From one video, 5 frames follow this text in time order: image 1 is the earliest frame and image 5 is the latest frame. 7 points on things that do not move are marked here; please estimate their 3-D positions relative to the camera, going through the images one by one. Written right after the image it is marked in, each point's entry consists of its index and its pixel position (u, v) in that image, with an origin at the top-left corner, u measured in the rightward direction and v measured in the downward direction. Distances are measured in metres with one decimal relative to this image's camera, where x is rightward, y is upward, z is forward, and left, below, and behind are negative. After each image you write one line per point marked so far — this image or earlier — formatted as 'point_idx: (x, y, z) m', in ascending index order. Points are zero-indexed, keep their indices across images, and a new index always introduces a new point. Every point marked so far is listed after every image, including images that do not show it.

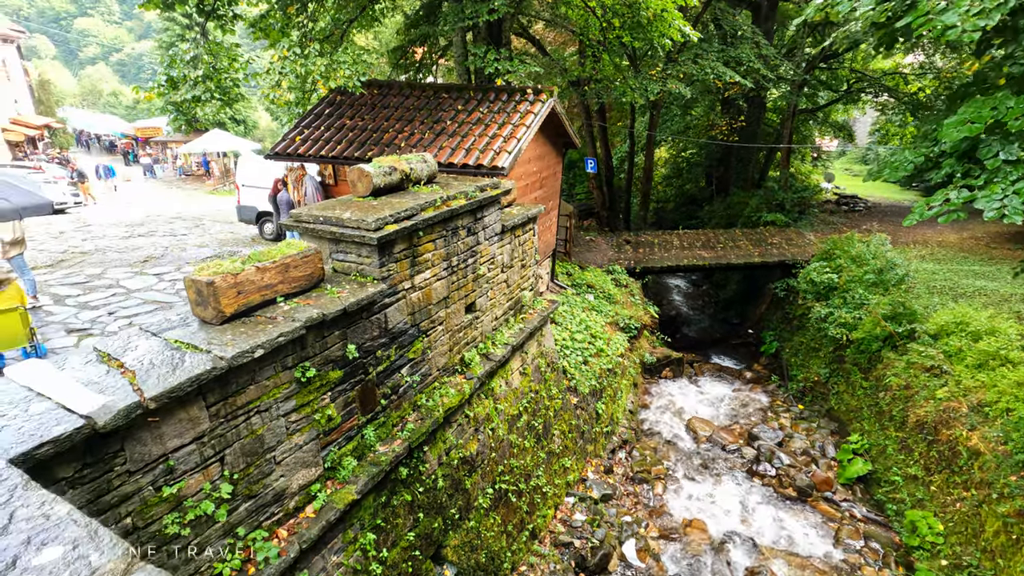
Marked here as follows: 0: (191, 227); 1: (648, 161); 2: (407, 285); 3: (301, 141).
0: (-8.9, +1.7, +14.8) m
1: (+4.9, +4.6, +19.4) m
2: (-0.8, 0.0, +4.1) m
3: (-3.1, +2.2, +7.9) m
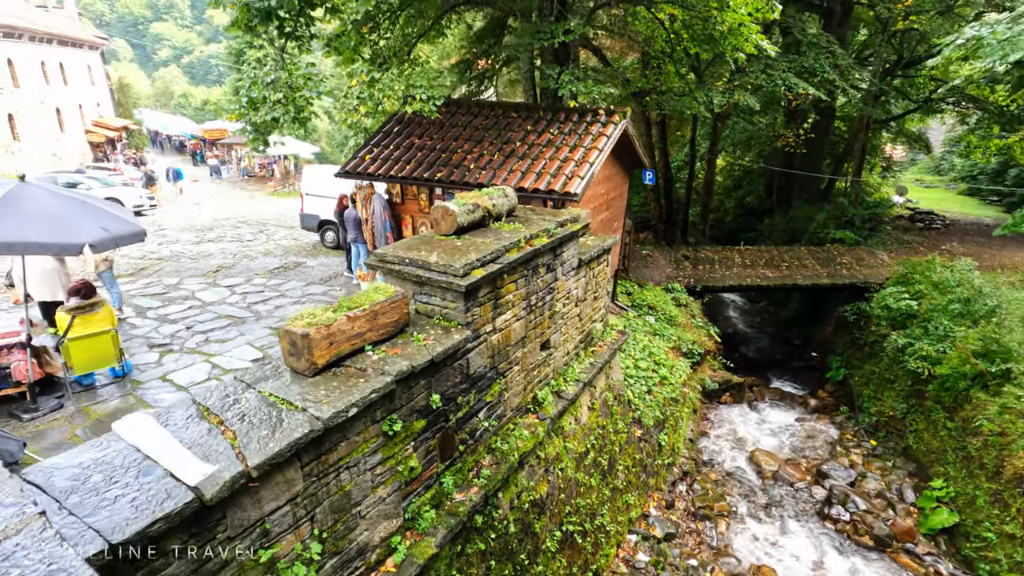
0: (-7.3, +1.6, +15.3) m
1: (+6.9, +4.0, +18.8) m
2: (-0.2, -0.3, +4.0) m
3: (-2.1, +1.9, +8.0) m
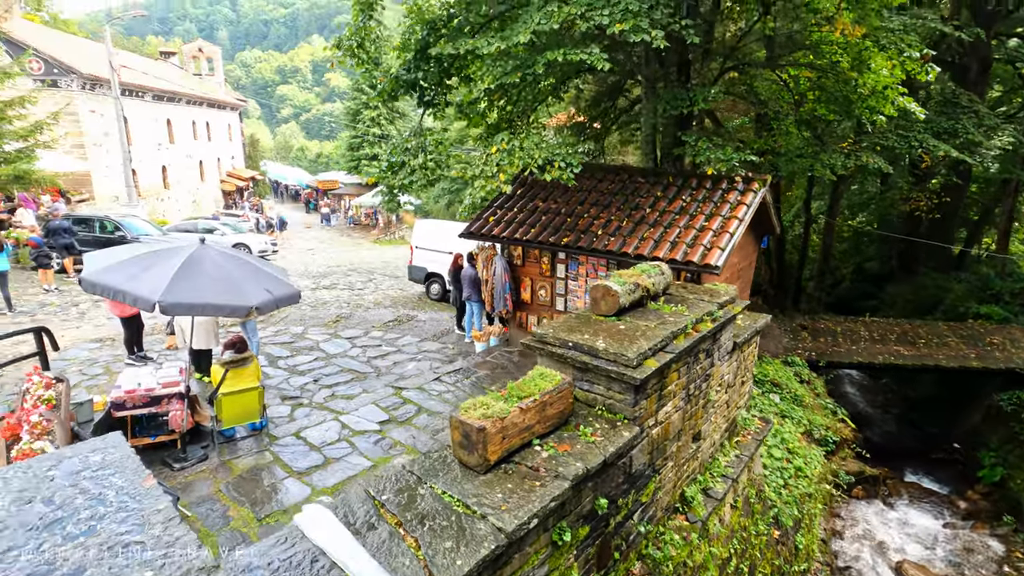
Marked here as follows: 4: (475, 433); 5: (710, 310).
0: (-4.4, +0.2, +16.0) m
1: (+10.3, +1.7, +17.6) m
2: (+1.0, -0.9, +3.7) m
3: (-0.3, +1.0, +8.1) m
4: (-0.2, -0.8, +2.8) m
5: (+1.6, -0.2, +4.2) m
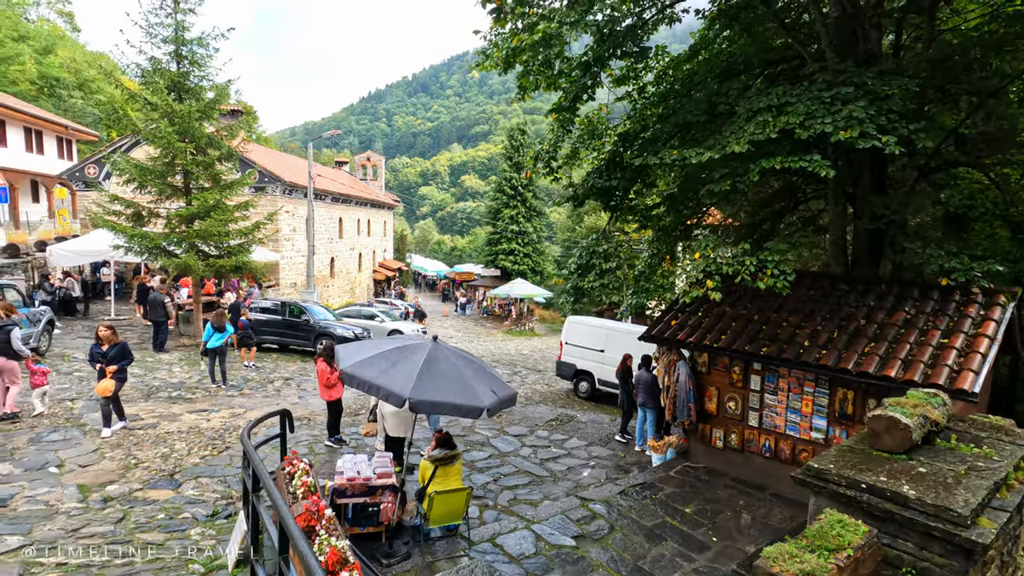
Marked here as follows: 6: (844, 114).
0: (0.0, -2.6, +16.2) m
1: (+14.7, -1.8, +14.8) m
2: (+2.6, -1.7, +3.0) m
3: (+2.4, -0.6, +7.8) m
4: (+1.3, -1.4, +2.4) m
5: (+3.3, -1.1, +3.5) m
6: (+3.5, +1.8, +5.6) m
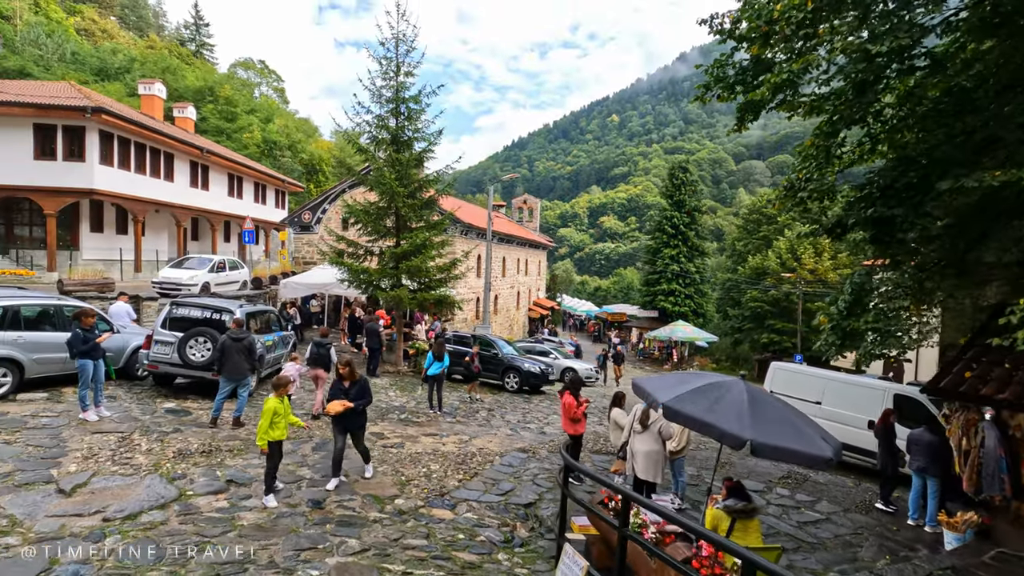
0: (+5.3, -3.8, +15.1) m
1: (+19.3, -3.1, +10.2) m
2: (+4.6, -1.9, +1.8) m
3: (+5.7, -1.1, +6.5) m
4: (+3.2, -1.5, +1.6) m
5: (+5.5, -1.3, +2.1) m
6: (+6.2, +1.4, +4.3) m
